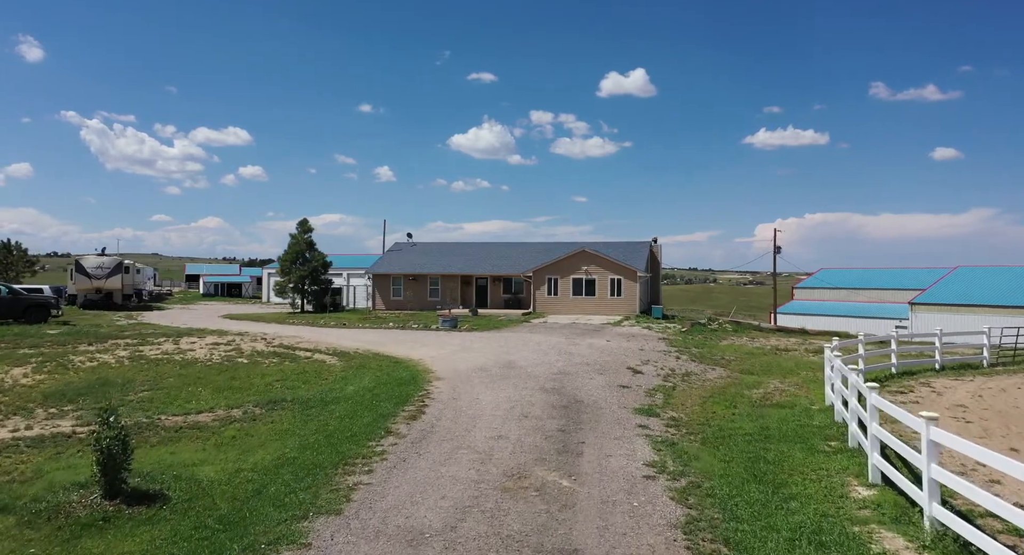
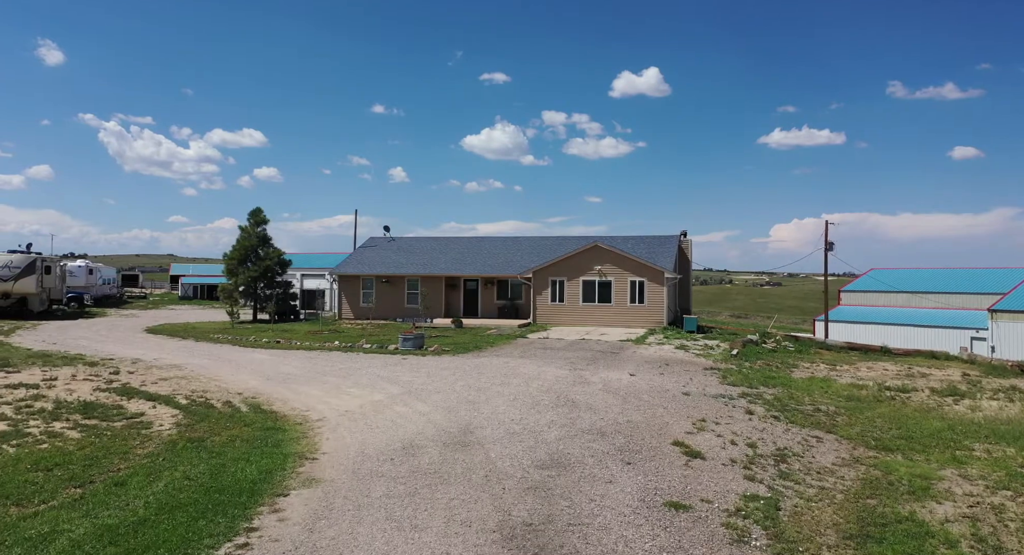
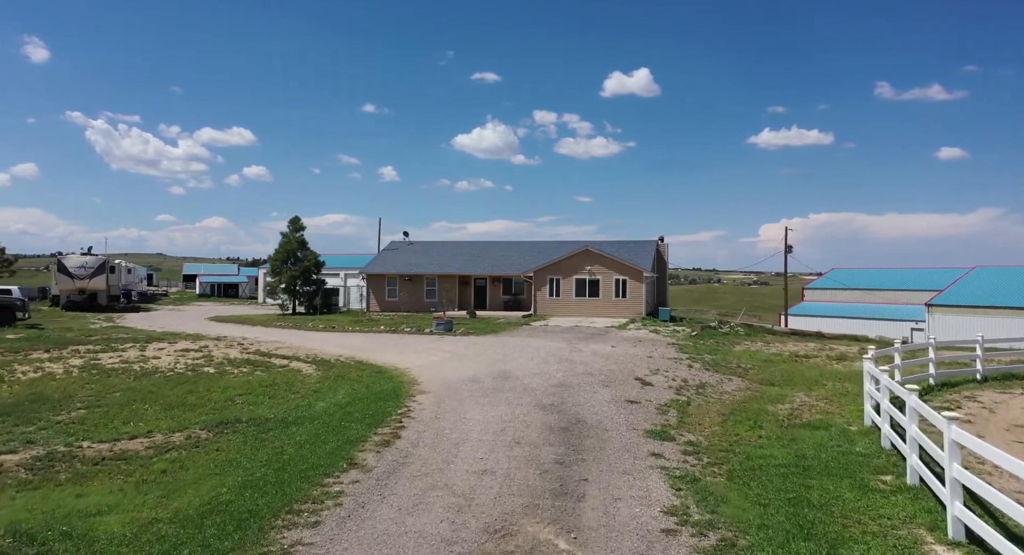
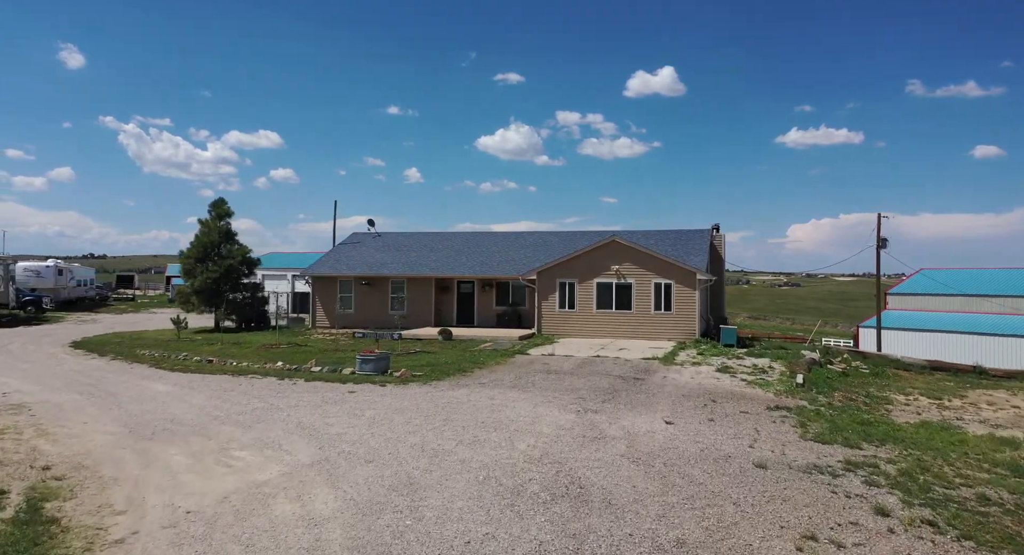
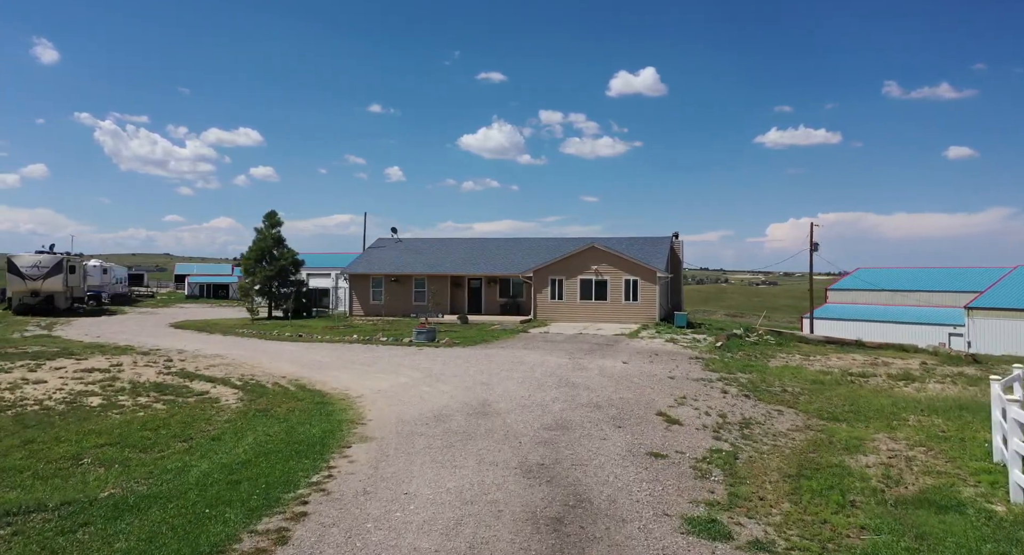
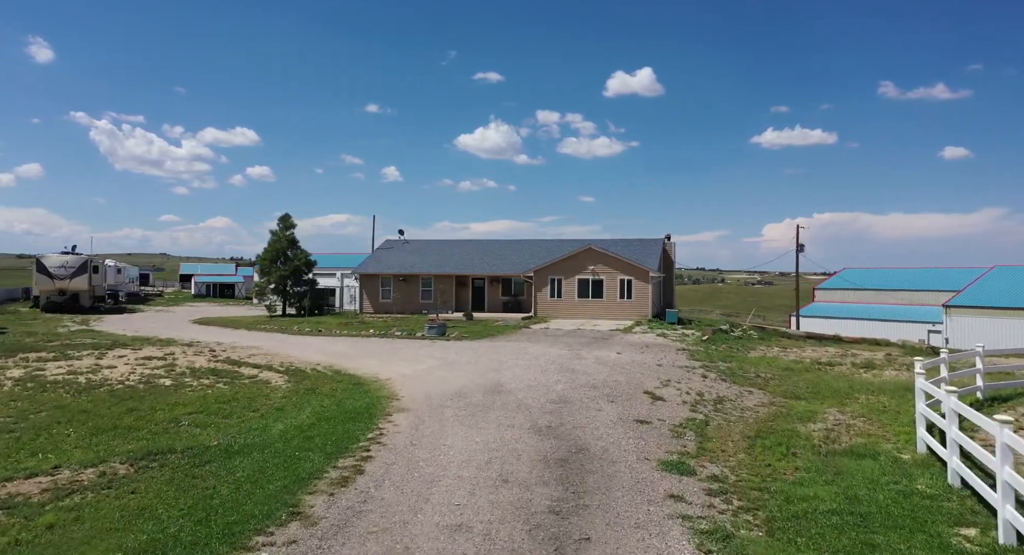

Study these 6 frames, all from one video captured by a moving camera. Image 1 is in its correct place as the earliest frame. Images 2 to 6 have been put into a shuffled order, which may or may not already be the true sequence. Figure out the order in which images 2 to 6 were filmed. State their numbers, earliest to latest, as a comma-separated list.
3, 6, 5, 2, 4
